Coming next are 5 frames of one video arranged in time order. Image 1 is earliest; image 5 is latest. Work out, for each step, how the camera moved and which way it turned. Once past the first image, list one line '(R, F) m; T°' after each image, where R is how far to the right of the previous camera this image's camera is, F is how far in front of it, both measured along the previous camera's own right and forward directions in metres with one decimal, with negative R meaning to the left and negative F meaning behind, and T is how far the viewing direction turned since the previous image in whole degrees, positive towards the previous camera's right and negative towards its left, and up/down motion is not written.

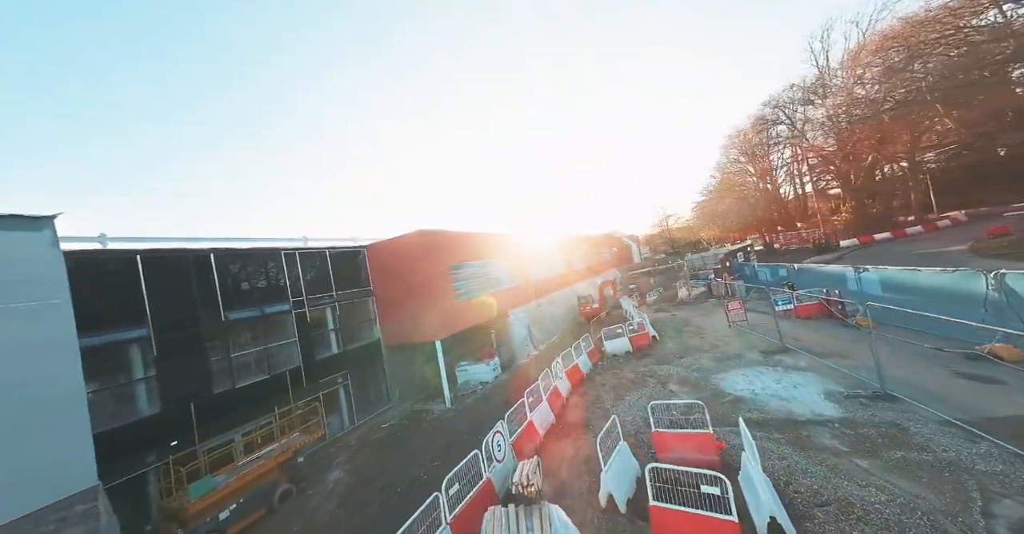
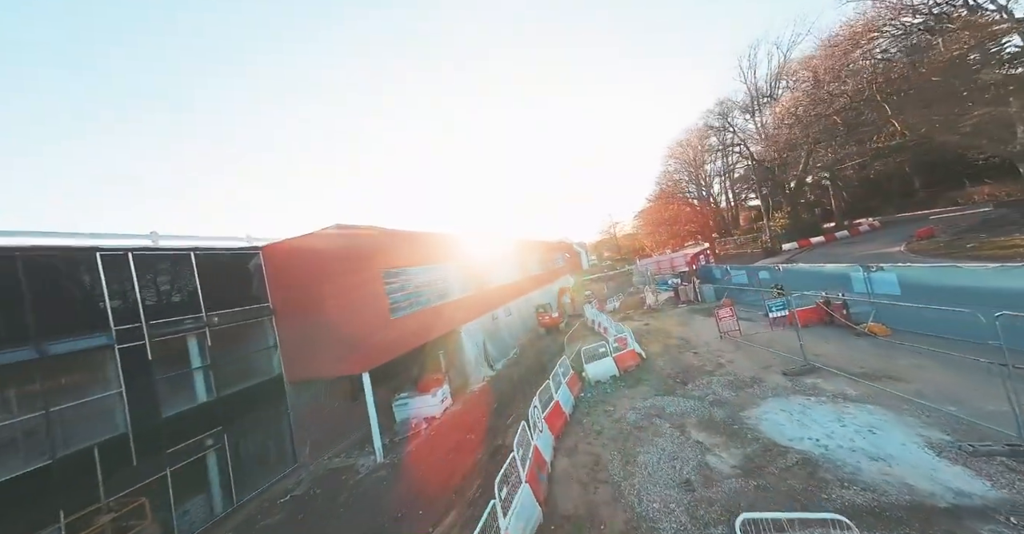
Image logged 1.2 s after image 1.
(-0.1, +2.7) m; +9°
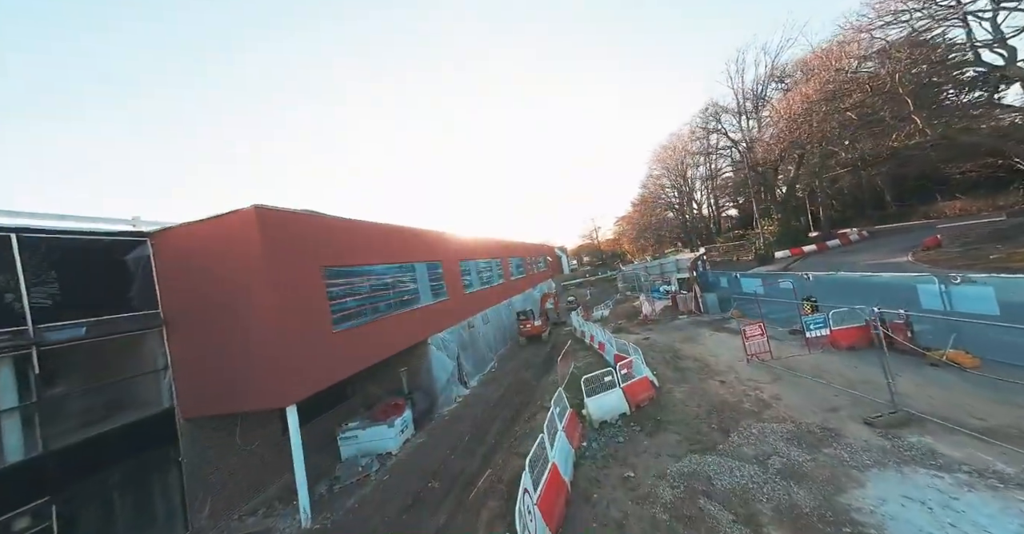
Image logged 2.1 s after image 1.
(0.0, +2.3) m; +3°
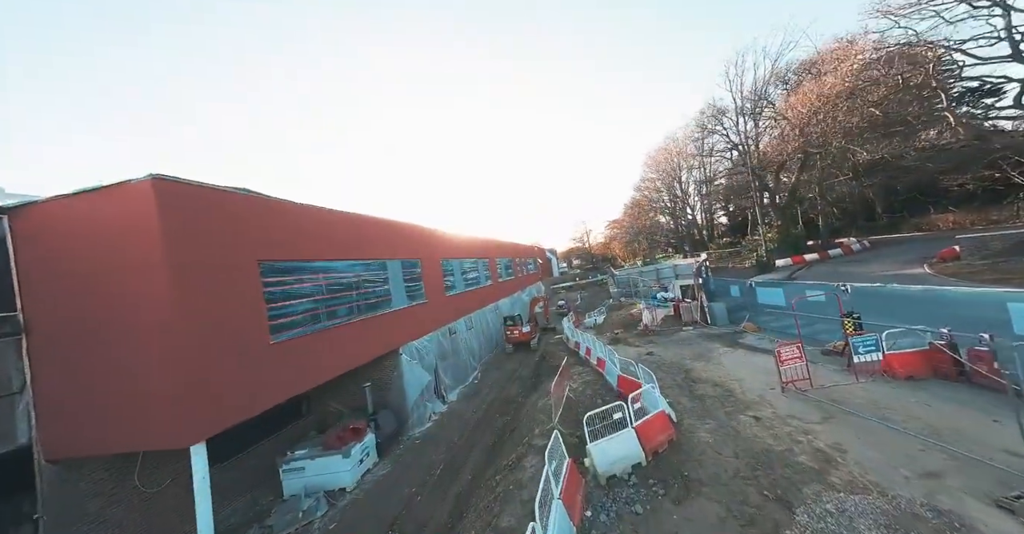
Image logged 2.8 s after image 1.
(+0.1, +1.7) m; +2°
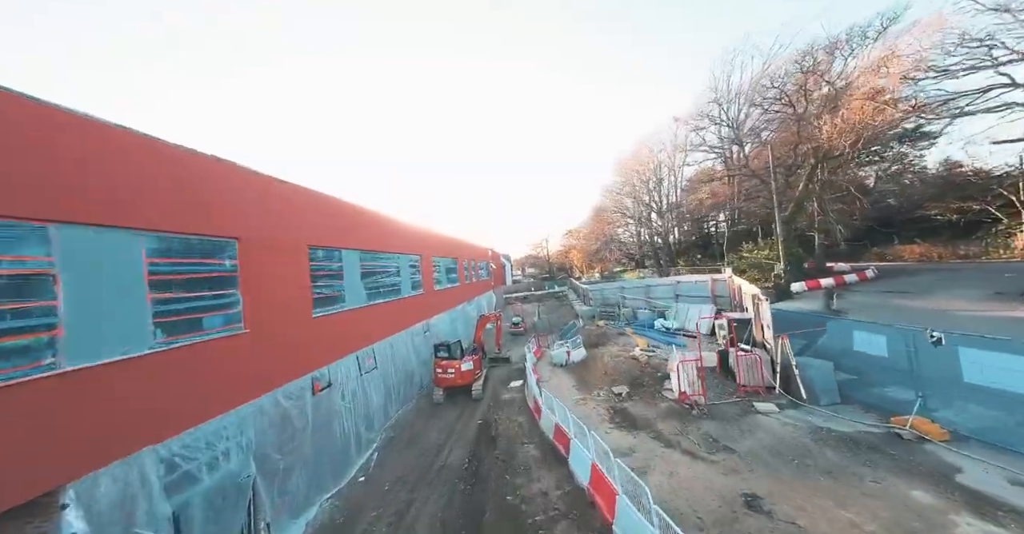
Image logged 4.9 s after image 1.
(+0.5, +7.2) m; +8°
